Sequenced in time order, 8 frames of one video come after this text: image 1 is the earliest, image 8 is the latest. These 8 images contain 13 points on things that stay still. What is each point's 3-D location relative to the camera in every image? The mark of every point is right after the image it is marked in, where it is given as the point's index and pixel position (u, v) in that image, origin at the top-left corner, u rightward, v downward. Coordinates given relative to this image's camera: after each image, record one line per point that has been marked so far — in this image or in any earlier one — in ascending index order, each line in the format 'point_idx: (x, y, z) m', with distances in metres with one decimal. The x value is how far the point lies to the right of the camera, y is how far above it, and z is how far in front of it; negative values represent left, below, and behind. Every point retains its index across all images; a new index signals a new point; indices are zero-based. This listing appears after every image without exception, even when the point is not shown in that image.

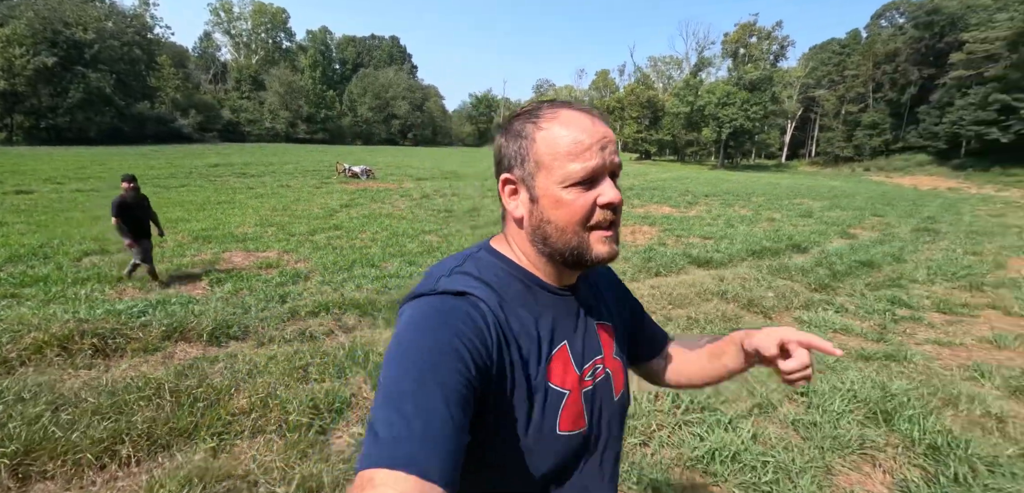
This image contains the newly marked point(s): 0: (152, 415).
0: (-2.5, -1.1, +3.4) m
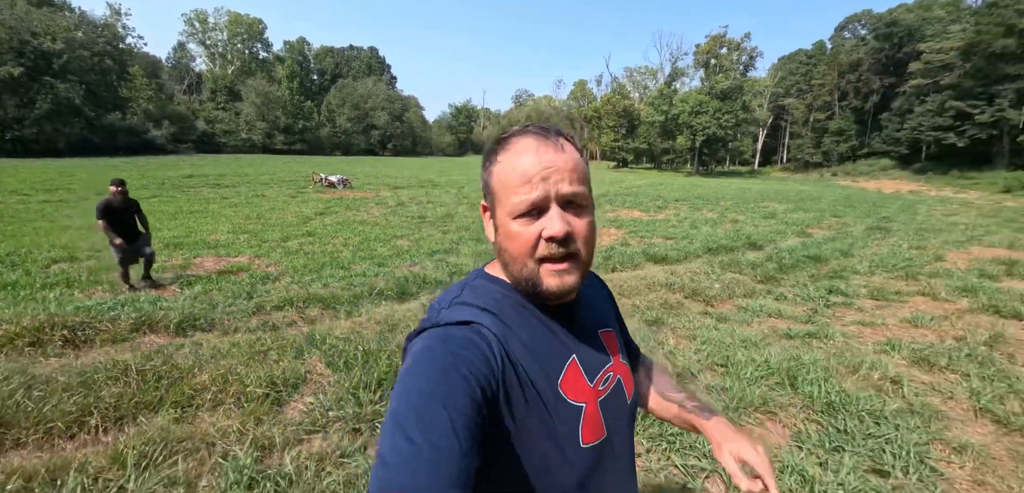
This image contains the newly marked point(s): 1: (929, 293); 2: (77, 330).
0: (-3.0, -1.1, +3.6) m
1: (+7.4, -0.8, +8.5) m
2: (-4.4, -0.8, +4.8) m
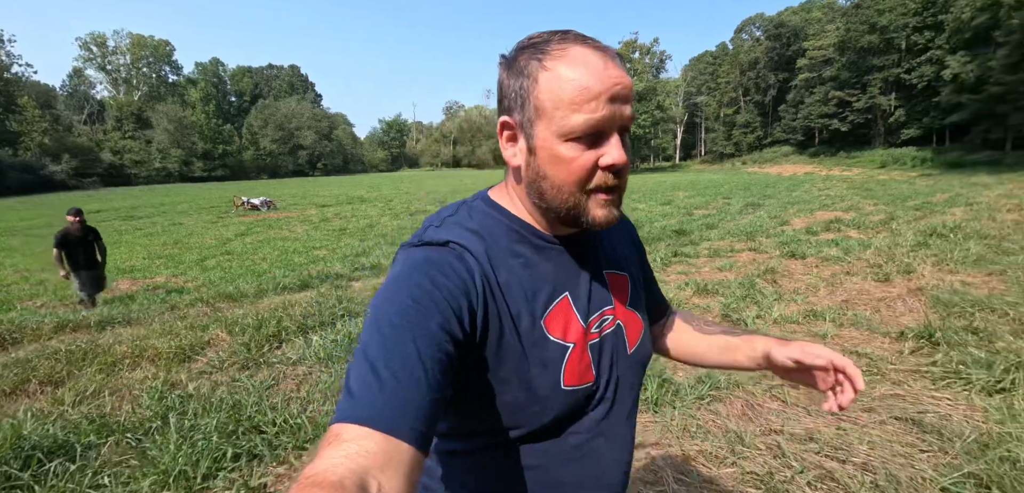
0: (-4.3, -1.1, +4.5) m
1: (+5.3, 0.0, +10.5) m
2: (-5.9, -1.0, +5.5) m
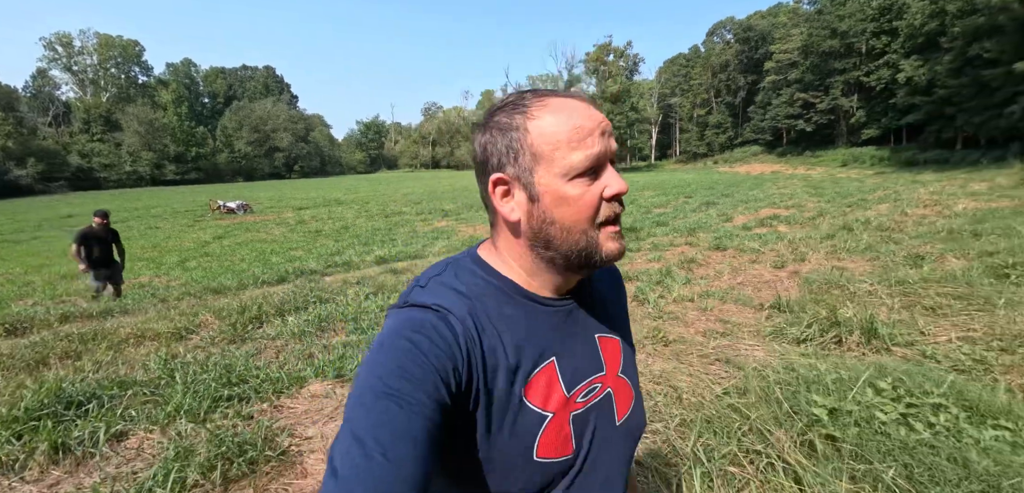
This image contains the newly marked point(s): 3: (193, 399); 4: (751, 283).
0: (-5.0, -1.1, +5.4) m
1: (+4.4, +0.1, +11.8) m
2: (-6.6, -1.0, +6.4) m
3: (-2.7, -1.3, +4.0) m
4: (+3.6, -0.6, +7.3) m
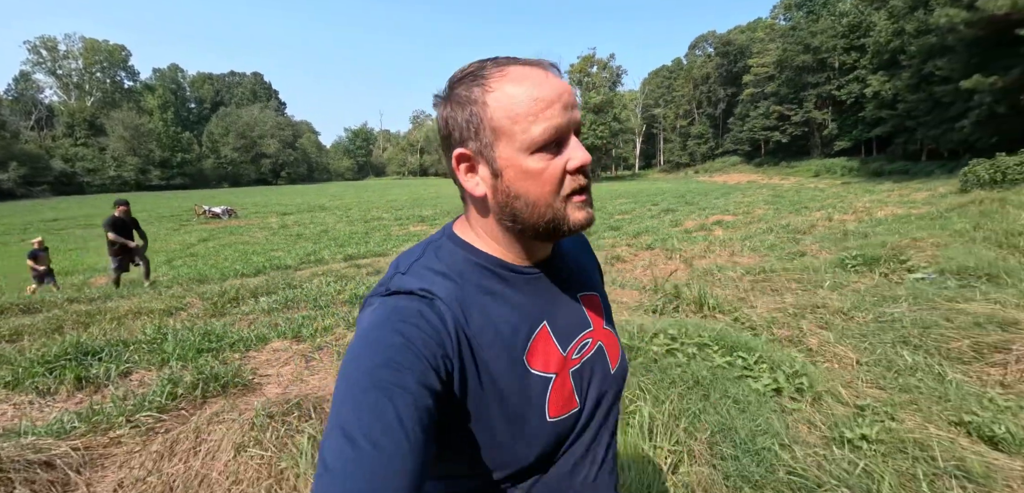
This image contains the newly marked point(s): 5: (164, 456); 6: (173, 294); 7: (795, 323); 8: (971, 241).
0: (-6.1, -1.0, +6.6) m
1: (+3.2, +0.1, +13.3) m
2: (-7.7, -0.9, +7.6) m
3: (-3.7, -1.1, +5.3) m
4: (+2.6, -0.5, +8.7) m
5: (-2.4, -1.5, +3.3) m
6: (-5.6, -0.8, +7.9) m
7: (+3.0, -0.8, +5.2) m
8: (+8.8, +0.1, +9.2) m
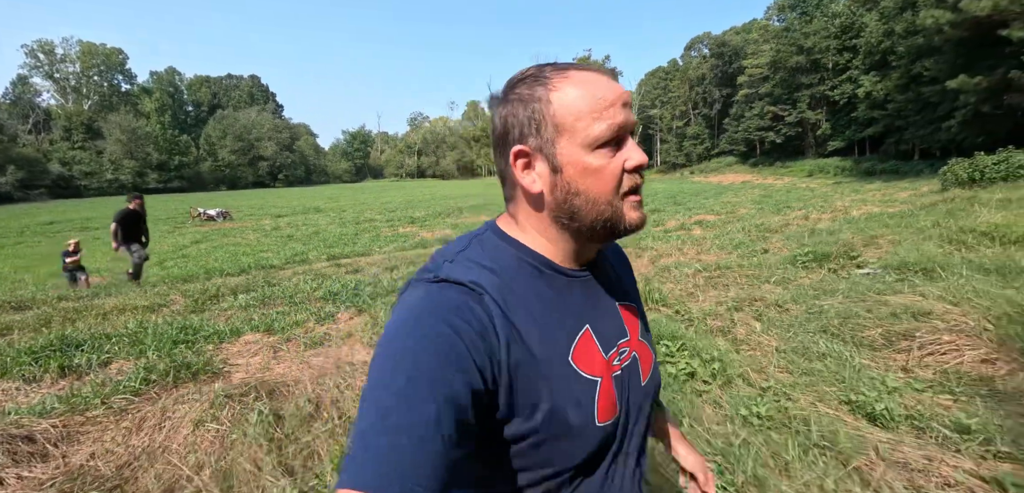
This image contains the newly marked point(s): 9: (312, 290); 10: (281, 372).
0: (-6.6, -1.0, +7.0) m
1: (+2.7, +0.1, +13.7) m
2: (-8.2, -1.0, +7.9) m
3: (-4.2, -1.1, +5.7) m
4: (+2.0, -0.5, +9.1) m
5: (-3.0, -1.4, +3.7) m
6: (-6.1, -0.8, +8.3) m
7: (+2.5, -0.8, +5.6) m
8: (+8.2, +0.2, +9.6) m
9: (-3.4, -0.7, +8.1) m
10: (-2.4, -1.3, +4.9) m
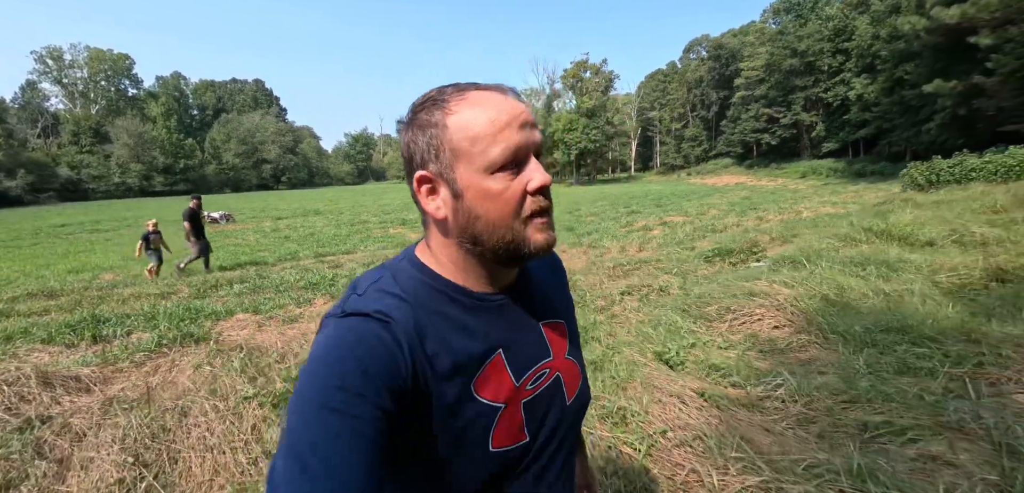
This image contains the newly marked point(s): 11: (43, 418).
0: (-7.6, -0.9, +8.5) m
1: (+1.8, +0.1, +15.1) m
2: (-9.1, -0.9, +9.5) m
3: (-5.2, -1.1, +7.2) m
4: (+1.1, -0.4, +10.6) m
5: (-3.9, -1.4, +5.2) m
6: (-7.1, -0.8, +9.8) m
7: (+1.5, -0.7, +7.1) m
8: (+7.3, +0.2, +11.0) m
9: (-4.3, -0.7, +9.6) m
10: (-3.4, -1.2, +6.4) m
11: (-4.3, -1.5, +4.3) m
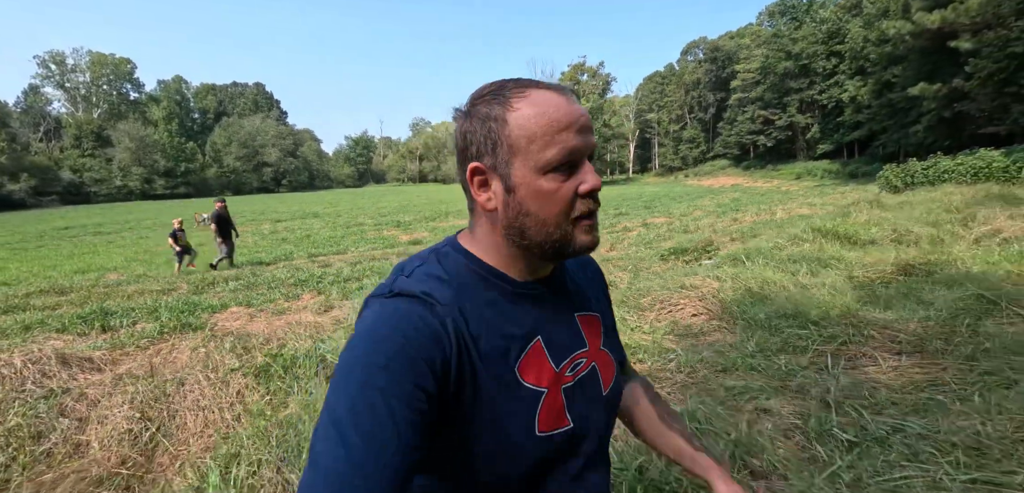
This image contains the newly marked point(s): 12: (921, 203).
0: (-8.1, -0.9, +9.4) m
1: (+1.2, +0.1, +15.9) m
2: (-9.7, -0.9, +10.3) m
3: (-5.8, -1.1, +8.0) m
4: (+0.5, -0.4, +11.4) m
5: (-4.5, -1.4, +6.1) m
6: (-7.7, -0.8, +10.6) m
7: (+0.9, -0.7, +7.9) m
8: (+6.7, +0.3, +11.8) m
9: (-4.9, -0.7, +10.4) m
10: (-3.9, -1.2, +7.3) m
11: (-4.9, -1.5, +5.2) m
12: (+13.6, +1.4, +15.9) m
